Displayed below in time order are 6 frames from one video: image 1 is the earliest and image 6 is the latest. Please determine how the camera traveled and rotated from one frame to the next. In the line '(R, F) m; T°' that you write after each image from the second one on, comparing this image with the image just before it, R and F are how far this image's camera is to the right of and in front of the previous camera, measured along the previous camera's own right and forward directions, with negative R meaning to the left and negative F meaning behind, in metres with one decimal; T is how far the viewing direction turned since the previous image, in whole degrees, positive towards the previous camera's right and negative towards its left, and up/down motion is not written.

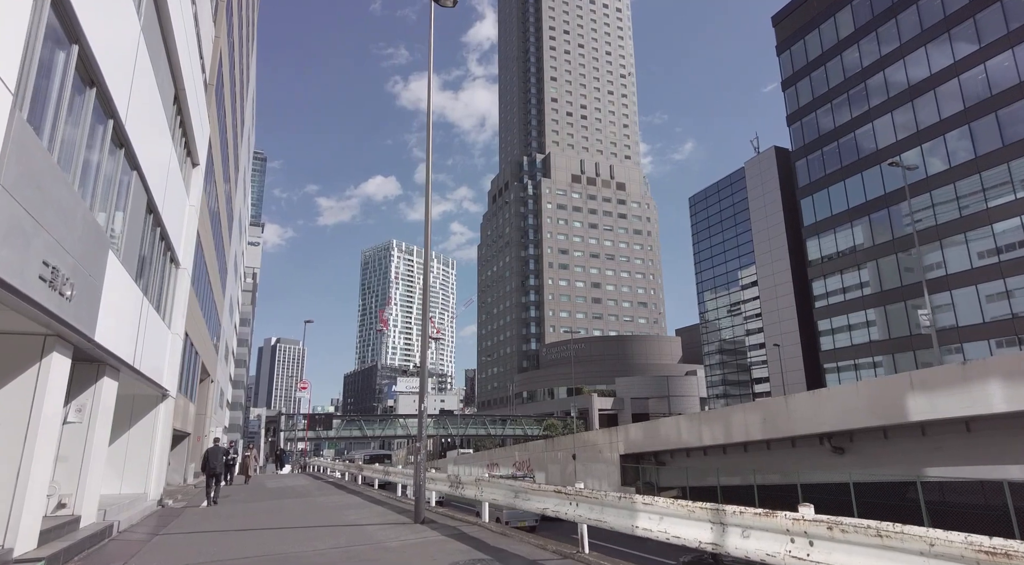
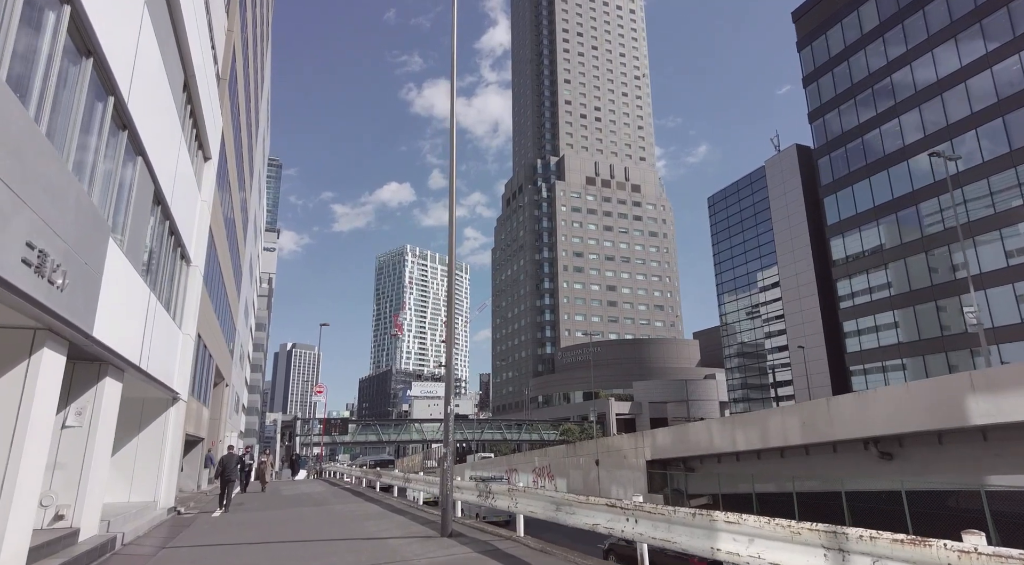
(-0.3, +0.8) m; -1°
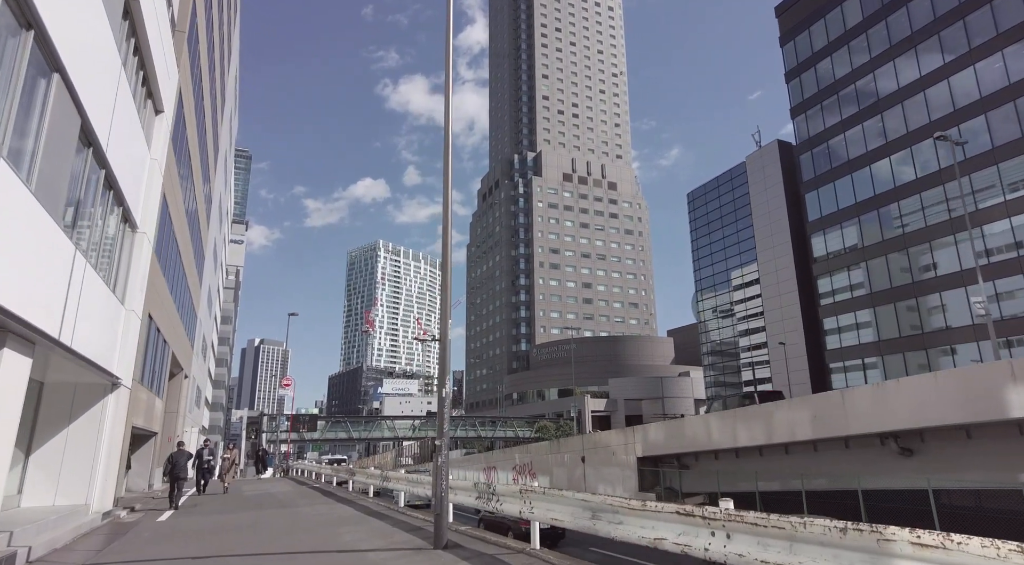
(-0.4, +1.6) m; +3°
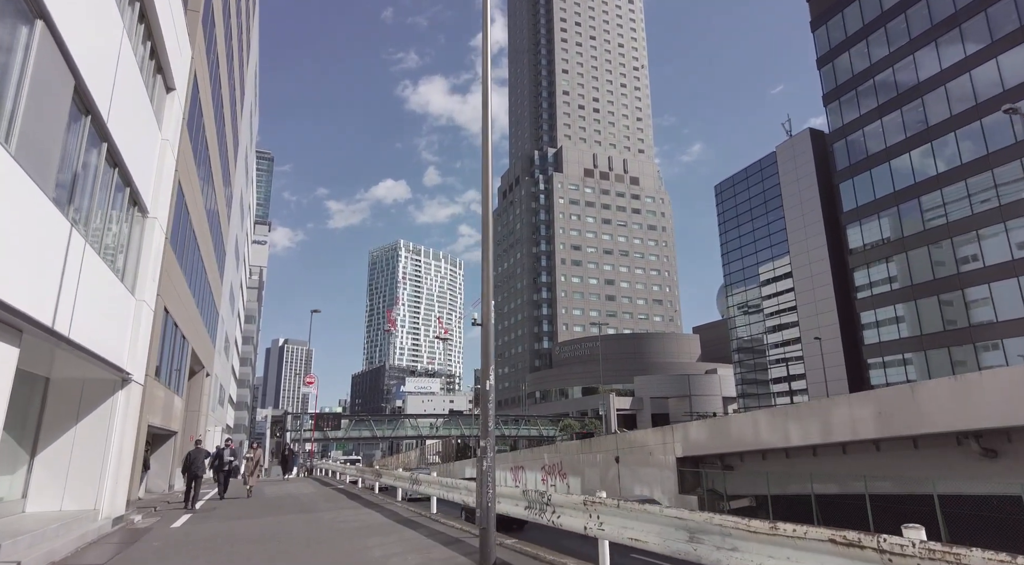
(-0.4, +1.1) m; -2°
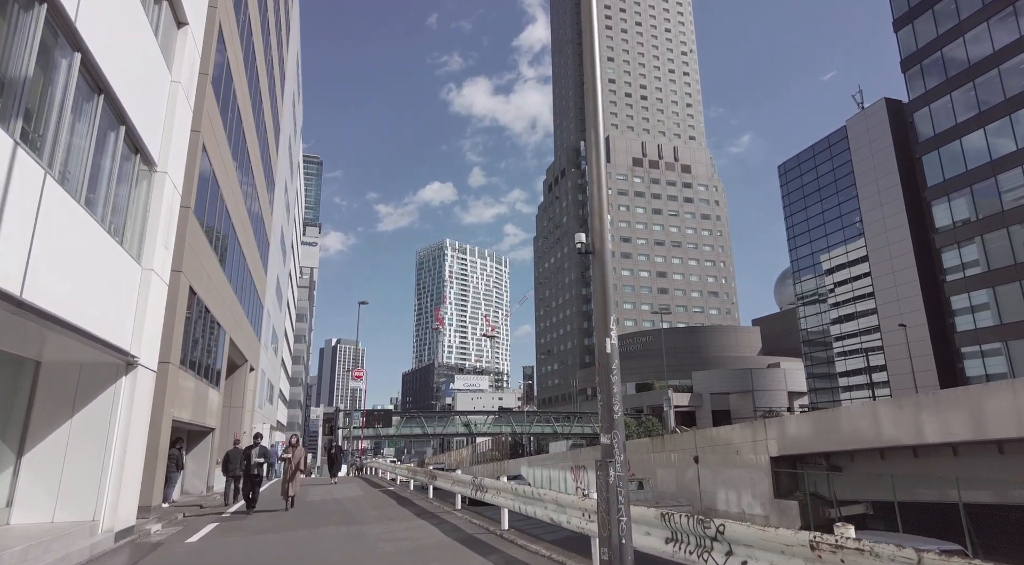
(-0.6, +2.3) m; -4°
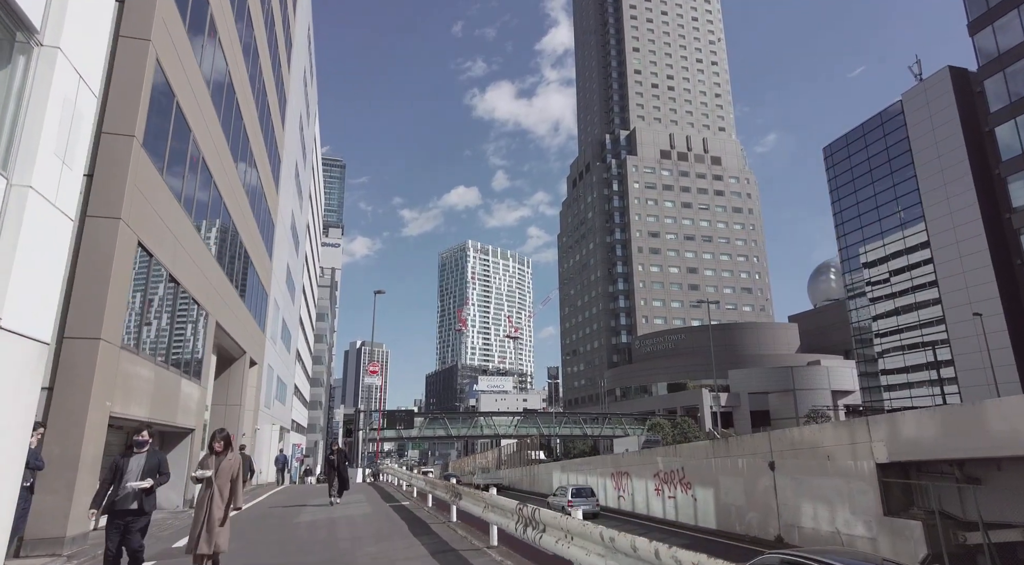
(-0.4, +3.4) m; -2°
